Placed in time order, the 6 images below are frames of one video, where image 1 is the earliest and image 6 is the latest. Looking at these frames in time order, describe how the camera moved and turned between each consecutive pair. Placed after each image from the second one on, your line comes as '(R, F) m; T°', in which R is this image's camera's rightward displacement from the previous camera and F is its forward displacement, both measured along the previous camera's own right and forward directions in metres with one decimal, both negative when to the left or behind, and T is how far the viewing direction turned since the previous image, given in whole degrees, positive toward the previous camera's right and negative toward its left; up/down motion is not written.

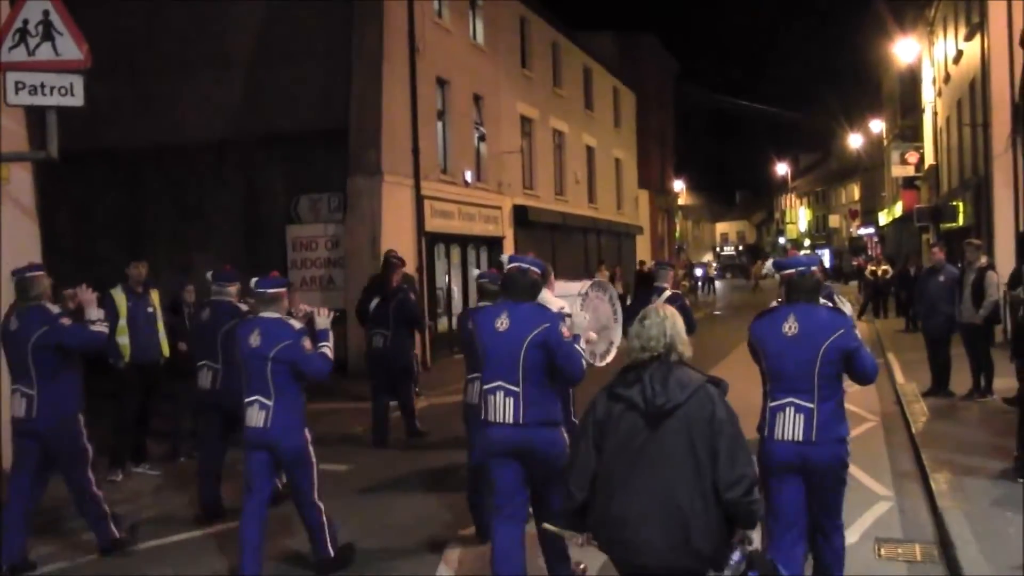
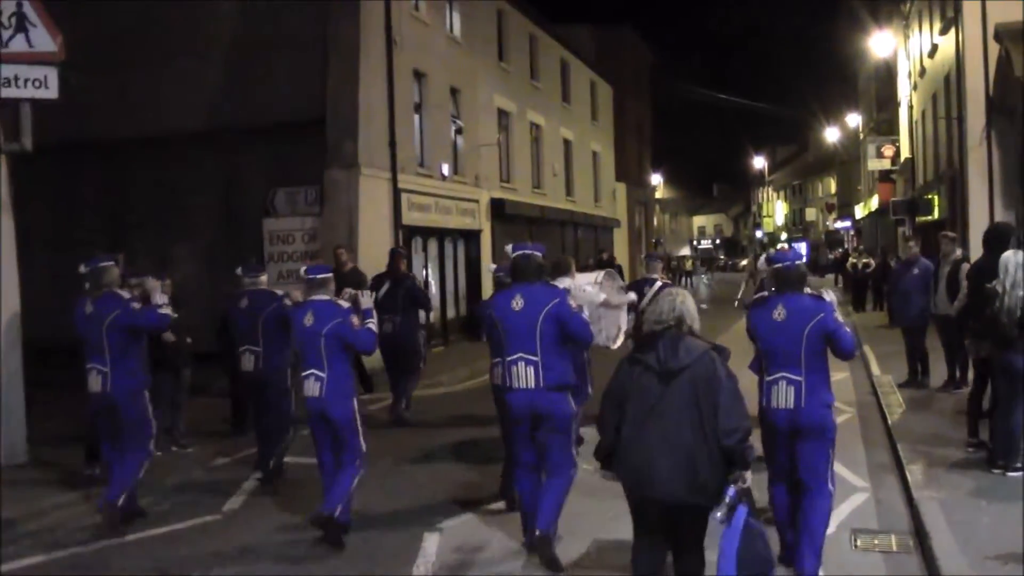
(+0.1, 0.0) m; 0°
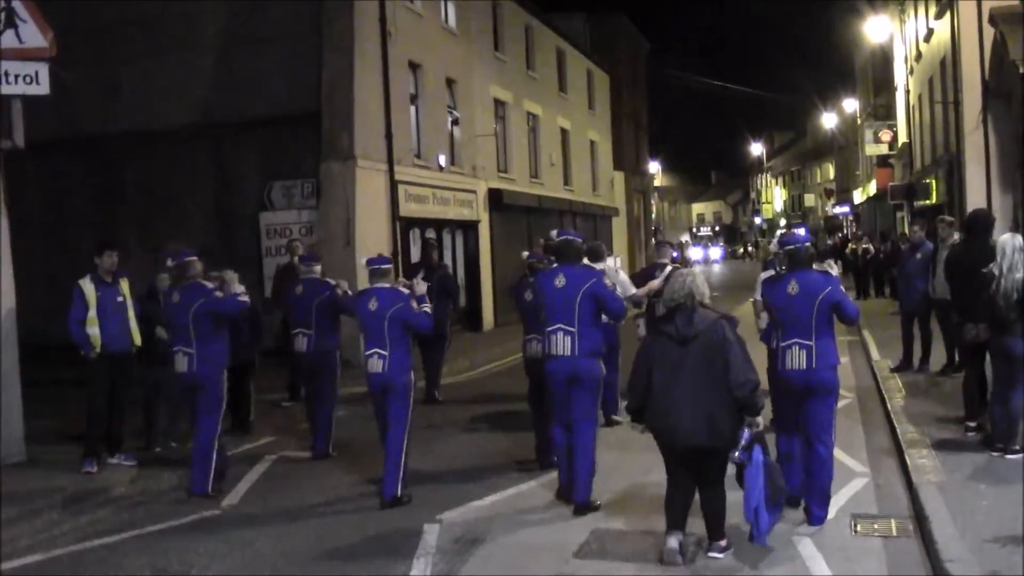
(0.0, 0.0) m; 0°
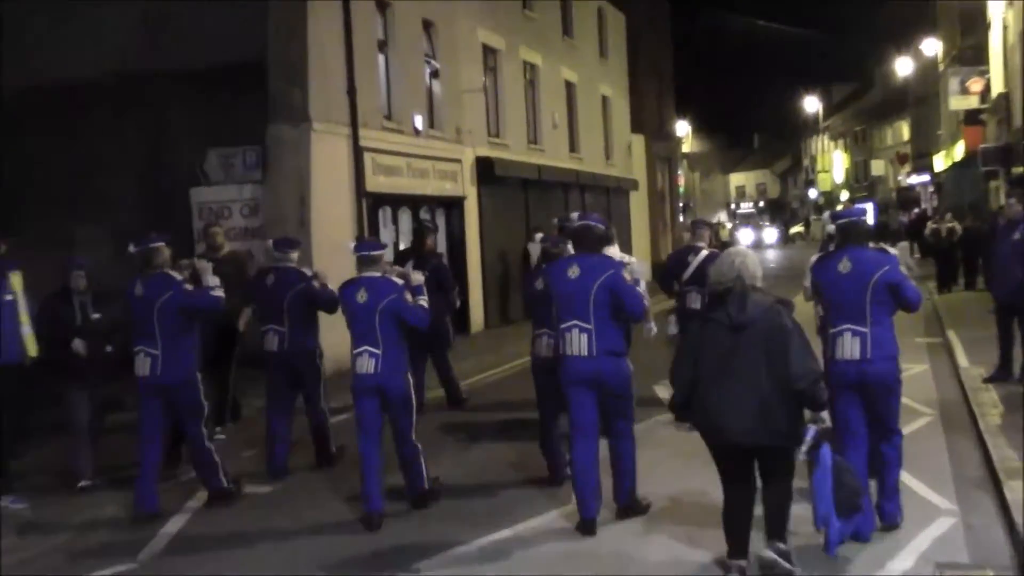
(+0.4, +2.1) m; -2°
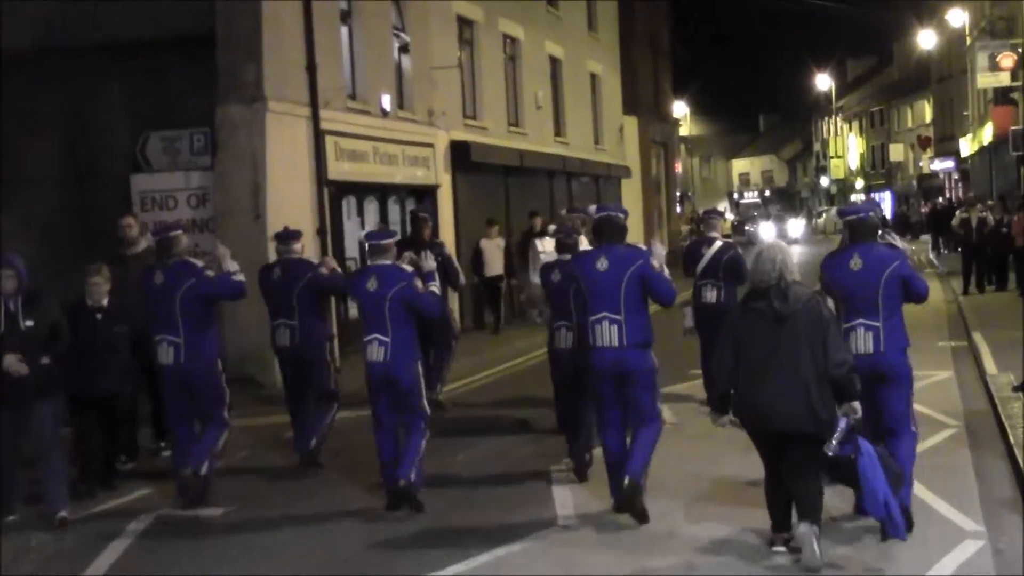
(+0.1, +0.9) m; 0°
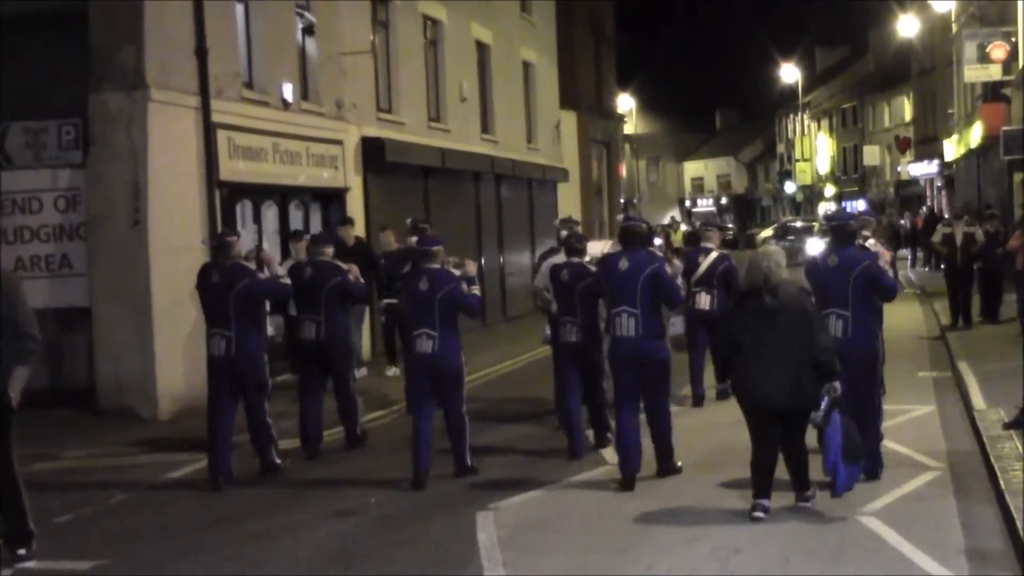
(+0.4, +1.0) m; 0°
